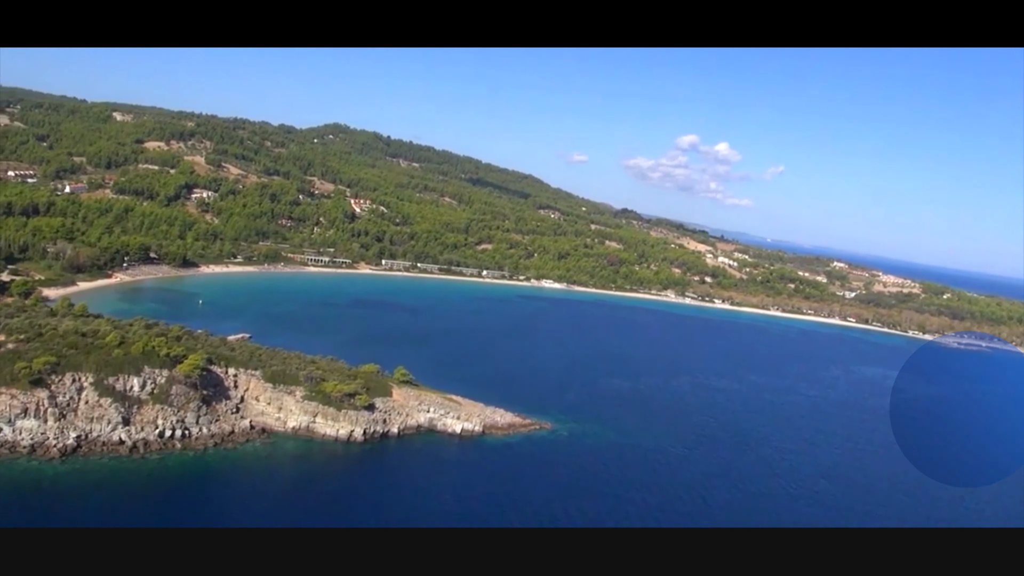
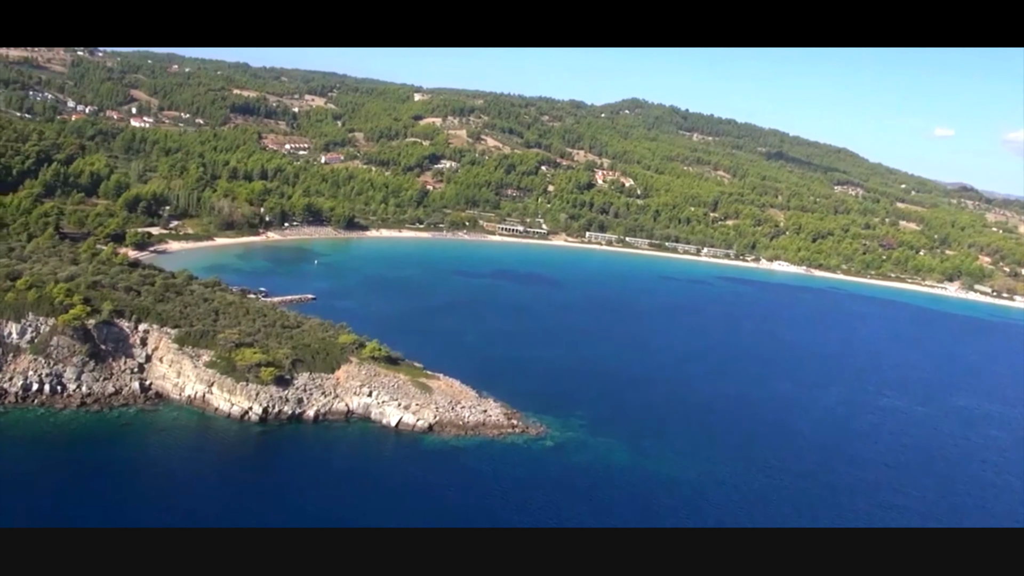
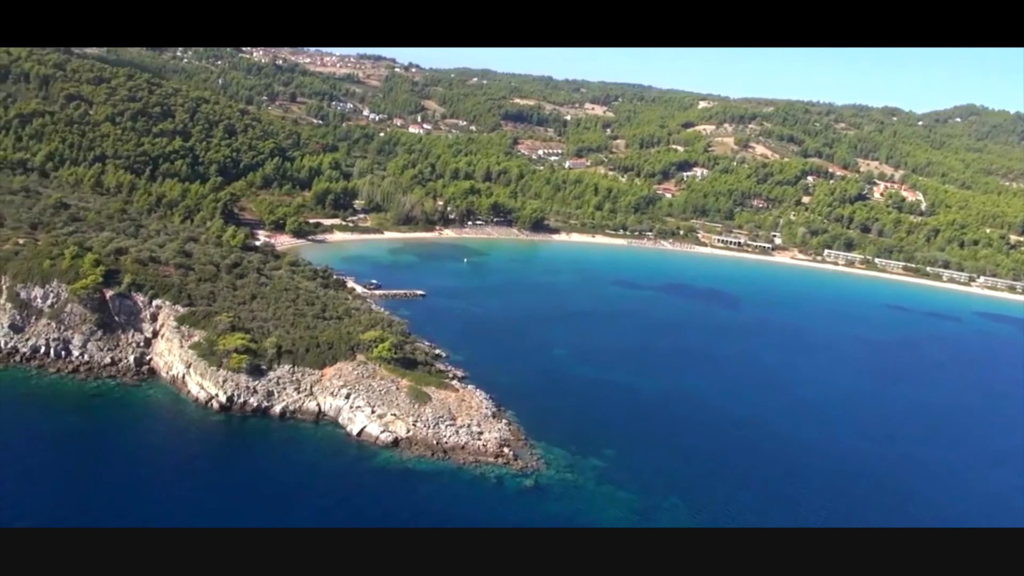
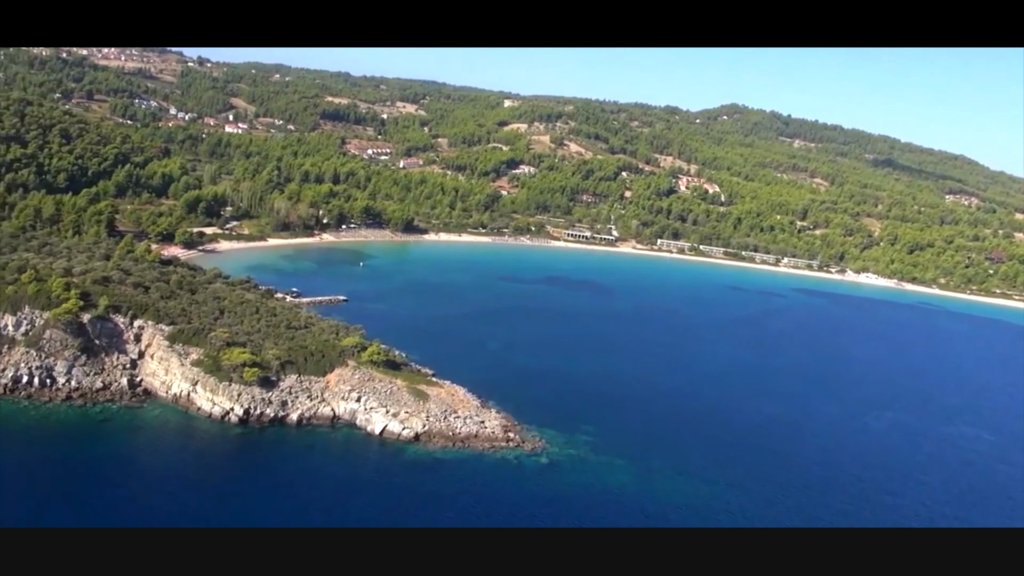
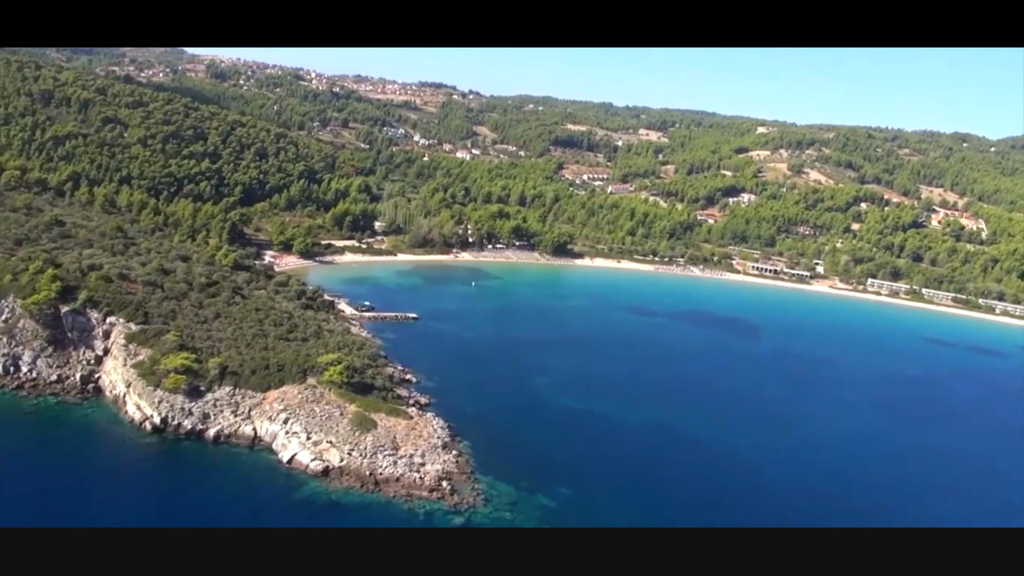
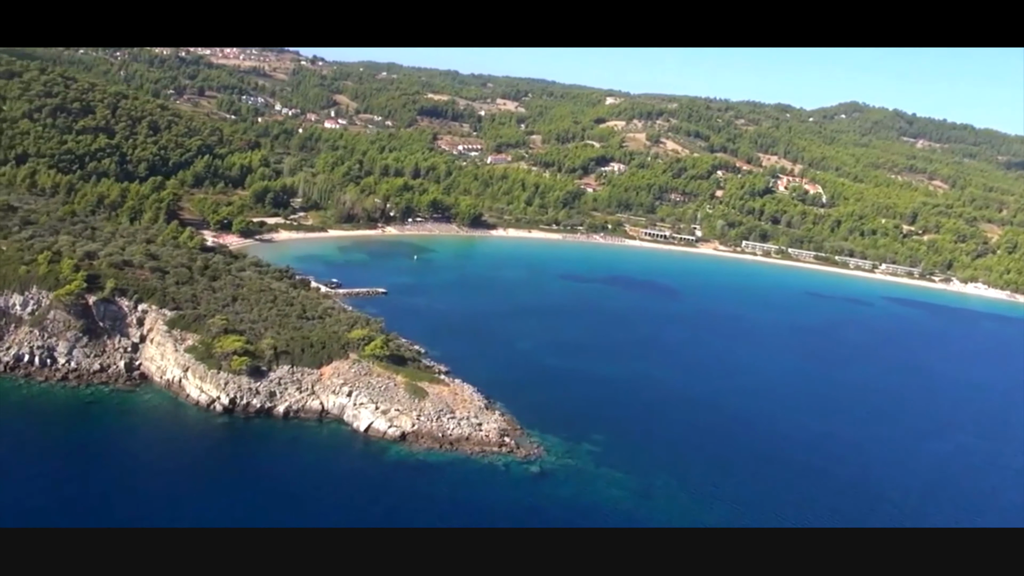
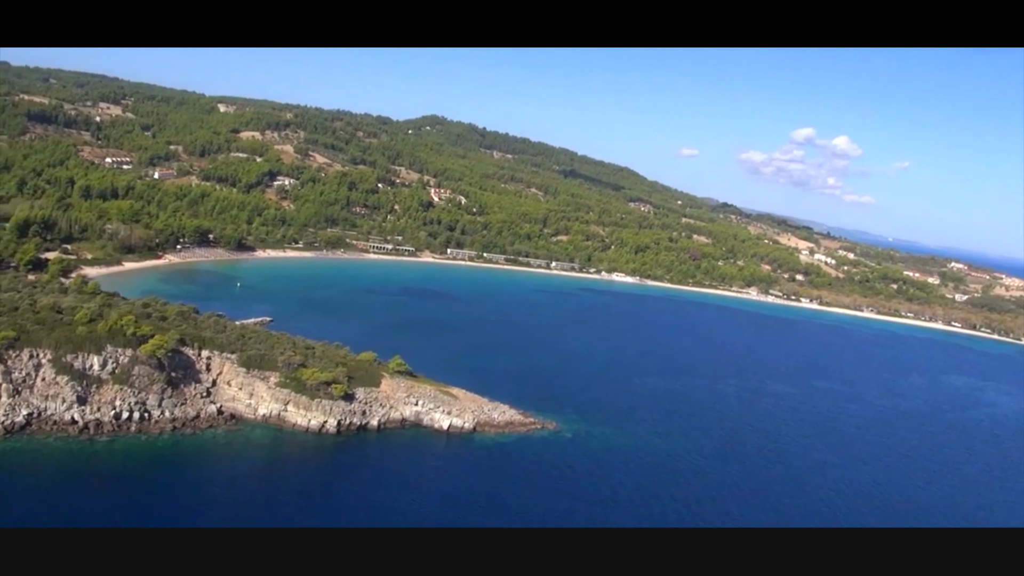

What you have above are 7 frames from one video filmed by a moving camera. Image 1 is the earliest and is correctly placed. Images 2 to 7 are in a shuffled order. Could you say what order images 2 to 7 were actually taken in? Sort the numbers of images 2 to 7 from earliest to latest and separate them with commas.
7, 2, 4, 6, 3, 5
